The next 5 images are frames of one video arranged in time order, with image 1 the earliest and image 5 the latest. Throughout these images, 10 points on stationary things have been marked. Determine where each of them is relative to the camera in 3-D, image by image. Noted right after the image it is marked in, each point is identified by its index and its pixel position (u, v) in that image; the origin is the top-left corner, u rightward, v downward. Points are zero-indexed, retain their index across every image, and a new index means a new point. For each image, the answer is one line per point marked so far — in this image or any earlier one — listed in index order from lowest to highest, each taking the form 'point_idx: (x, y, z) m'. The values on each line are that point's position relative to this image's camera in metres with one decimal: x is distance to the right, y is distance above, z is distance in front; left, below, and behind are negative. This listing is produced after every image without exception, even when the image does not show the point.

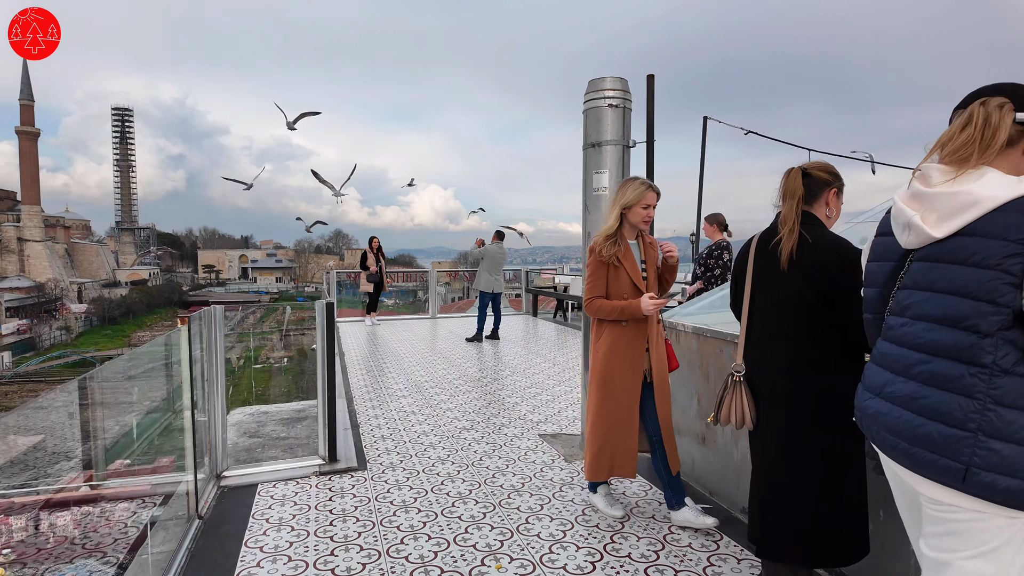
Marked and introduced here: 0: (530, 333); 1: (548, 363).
0: (+0.3, -0.7, +9.1) m
1: (+0.4, -1.0, +7.2) m
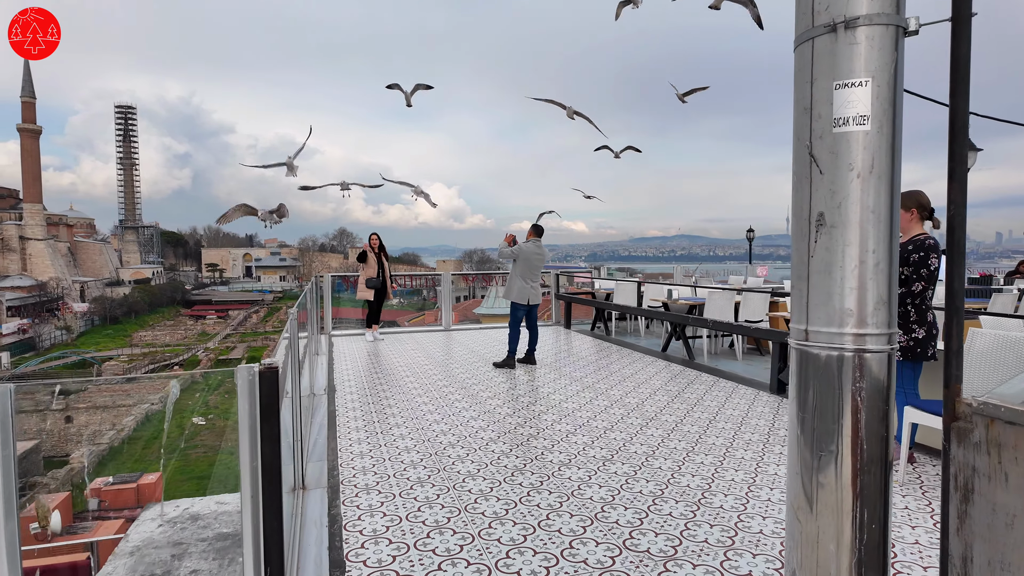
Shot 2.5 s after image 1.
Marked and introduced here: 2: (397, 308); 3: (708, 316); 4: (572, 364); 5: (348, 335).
0: (+0.6, -0.8, +7.8) m
1: (+0.7, -1.0, +5.8) m
2: (-2.1, -0.3, +10.9) m
3: (+1.7, -0.2, +5.0) m
4: (+0.7, -0.9, +7.2) m
5: (-2.8, -0.9, +10.2) m
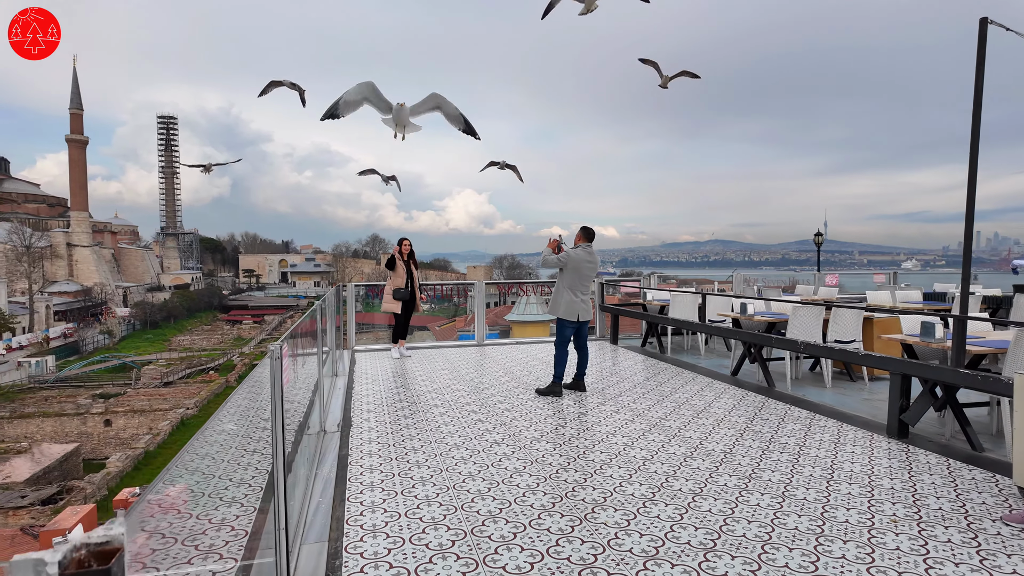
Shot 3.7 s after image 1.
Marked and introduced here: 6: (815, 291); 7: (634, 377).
0: (+1.1, -0.9, +7.1) m
1: (+1.1, -1.2, +5.1) m
2: (-1.5, -0.5, +10.4) m
3: (+2.0, -0.3, +4.2) m
4: (+1.1, -1.0, +6.5) m
5: (-2.3, -1.1, +9.7) m
6: (+3.6, 0.0, +7.0) m
7: (+1.4, -0.9, +6.8) m
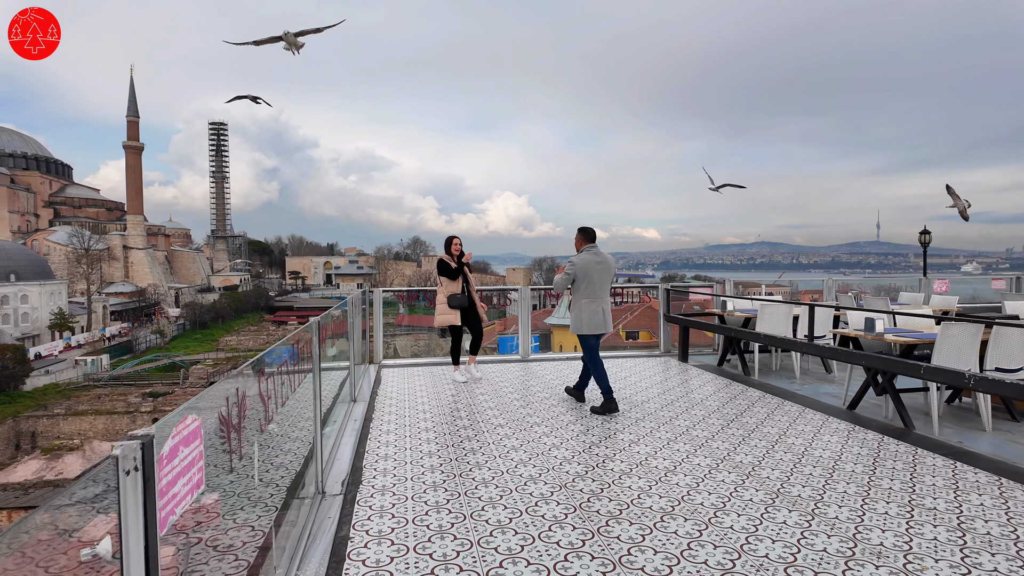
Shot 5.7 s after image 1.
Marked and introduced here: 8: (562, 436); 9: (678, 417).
0: (+1.6, -1.0, +6.1) m
1: (+1.5, -1.2, +4.2) m
2: (-0.7, -0.6, +9.6) m
3: (+2.3, -0.4, +3.2) m
4: (+1.6, -1.1, +5.6) m
5: (-1.6, -1.1, +9.0) m
6: (+4.1, -0.1, +5.9) m
7: (+1.9, -1.0, +5.8) m
8: (+0.4, -1.1, +4.3) m
9: (+1.3, -1.2, +4.8) m
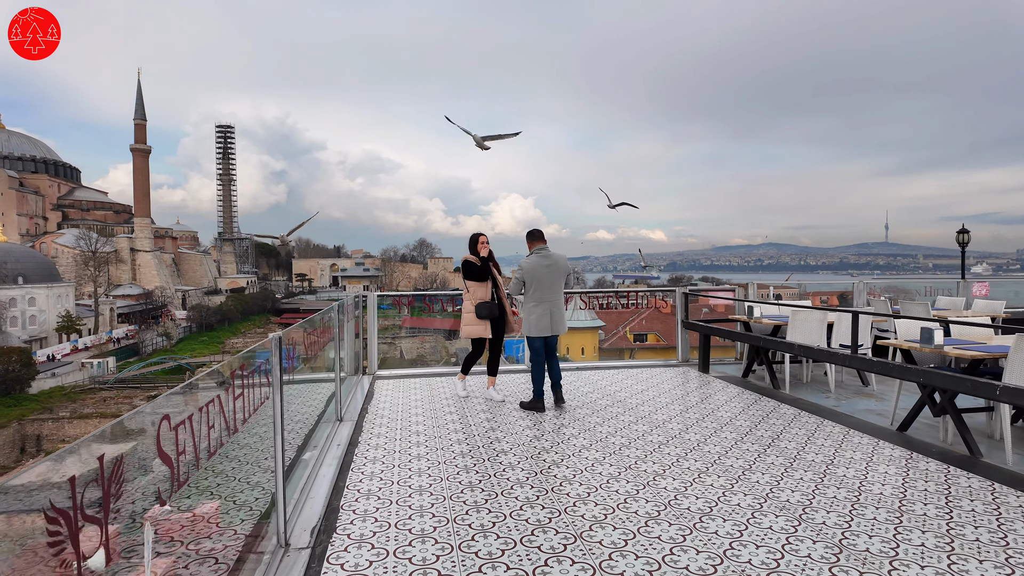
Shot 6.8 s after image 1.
0: (+1.7, -1.0, +5.7) m
1: (+1.5, -1.2, +3.8) m
2: (-0.7, -0.6, +9.2) m
3: (+2.3, -0.4, +2.8) m
4: (+1.6, -1.1, +5.1) m
5: (-1.5, -1.2, +8.6) m
6: (+4.1, -0.1, +5.5) m
7: (+1.9, -1.0, +5.4) m
8: (+0.4, -1.2, +3.9) m
9: (+1.4, -1.2, +4.4) m
